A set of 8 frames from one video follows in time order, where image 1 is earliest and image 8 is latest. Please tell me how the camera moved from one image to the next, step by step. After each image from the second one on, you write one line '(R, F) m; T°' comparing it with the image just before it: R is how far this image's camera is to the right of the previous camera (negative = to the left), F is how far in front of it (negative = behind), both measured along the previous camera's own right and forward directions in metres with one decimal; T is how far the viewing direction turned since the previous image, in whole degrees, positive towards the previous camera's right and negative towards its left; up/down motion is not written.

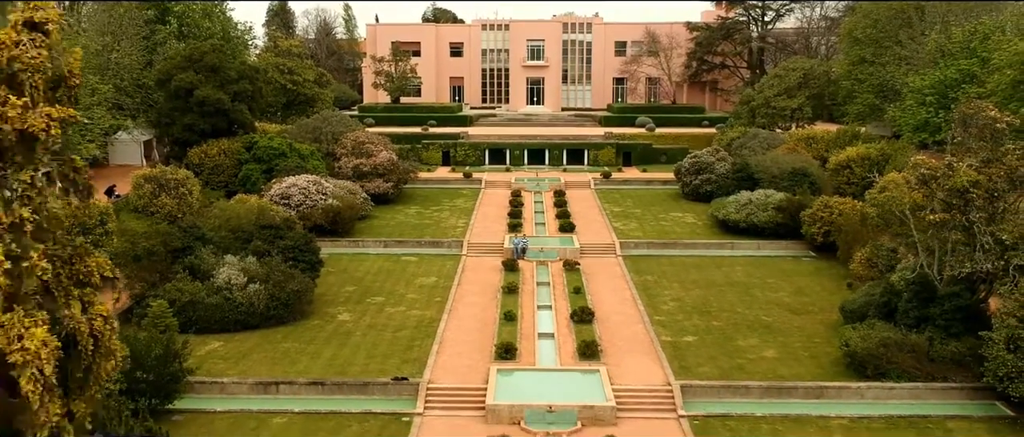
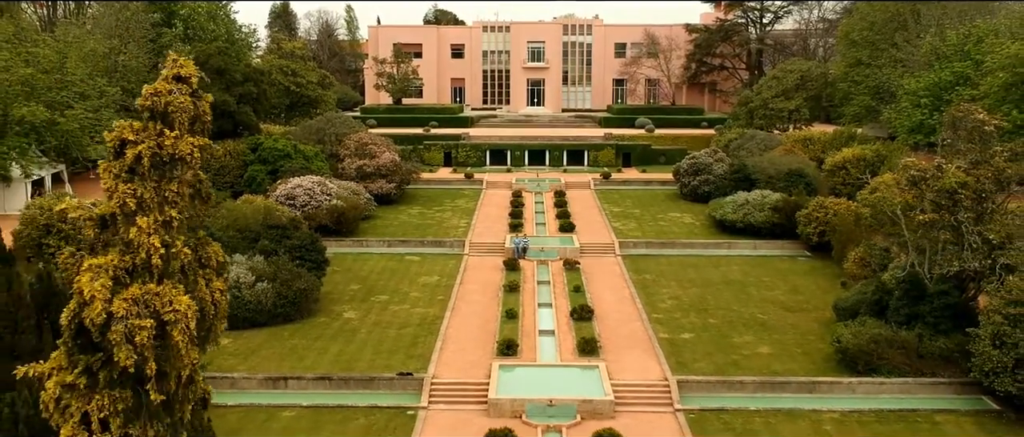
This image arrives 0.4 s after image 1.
(0.0, -0.5) m; 0°
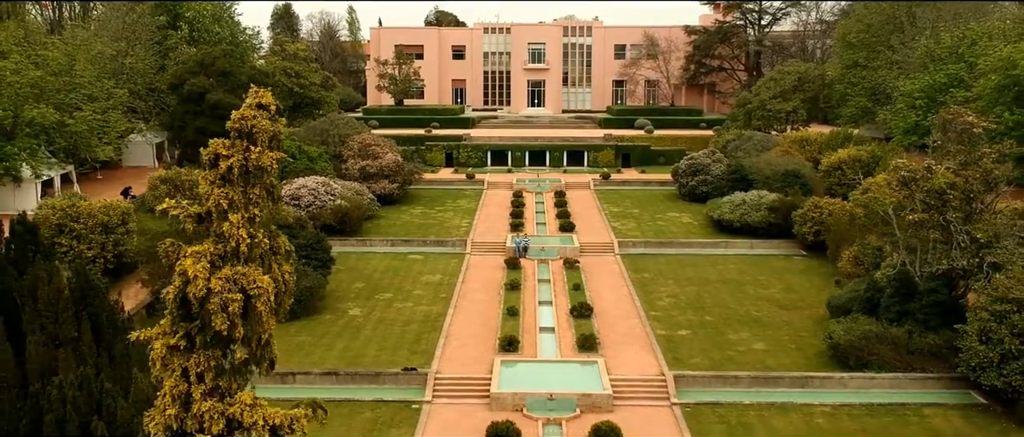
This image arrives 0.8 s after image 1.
(0.0, -0.5) m; 0°
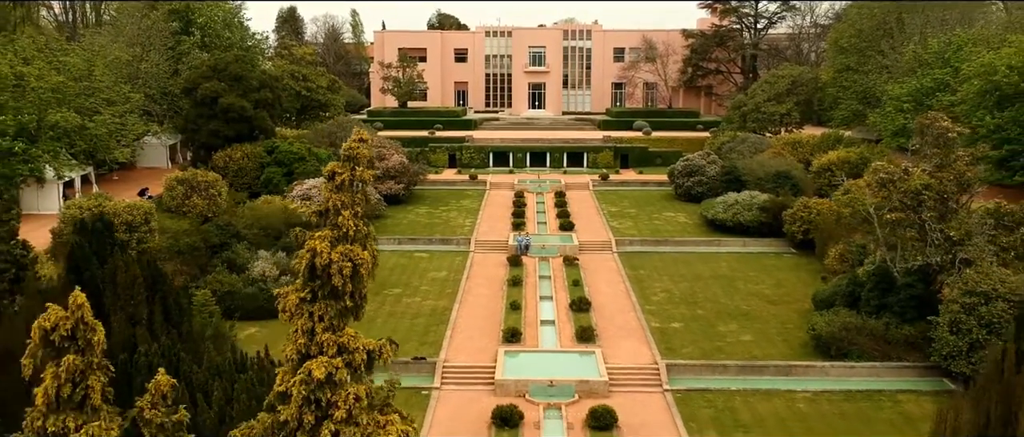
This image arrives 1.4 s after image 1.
(0.0, -1.1) m; 0°
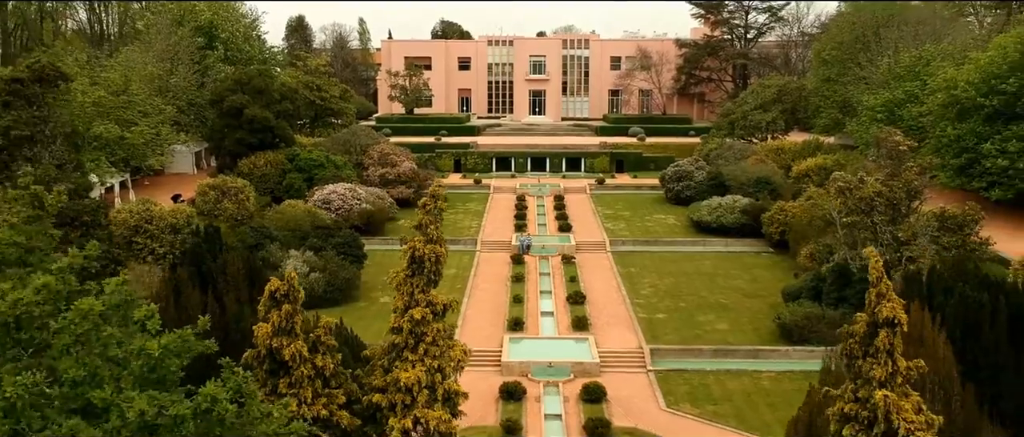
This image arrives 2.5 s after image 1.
(-0.1, -2.5) m; 0°
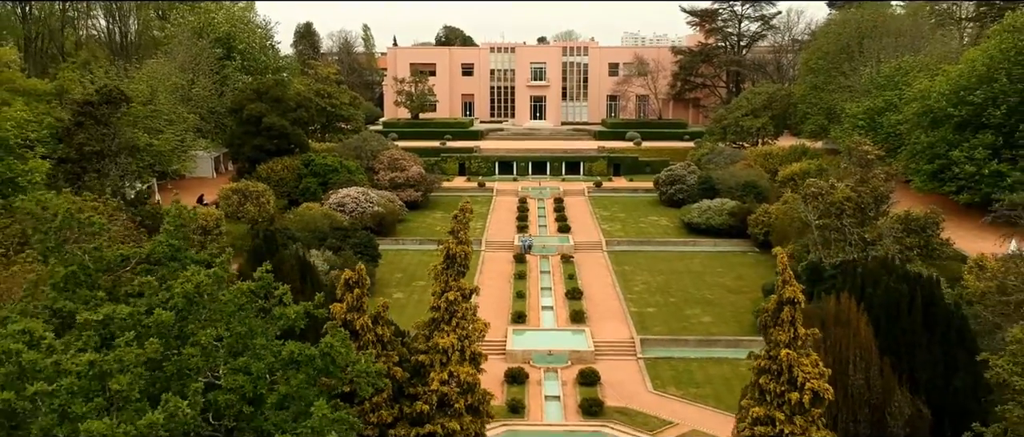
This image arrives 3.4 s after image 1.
(-0.1, -2.1) m; 0°
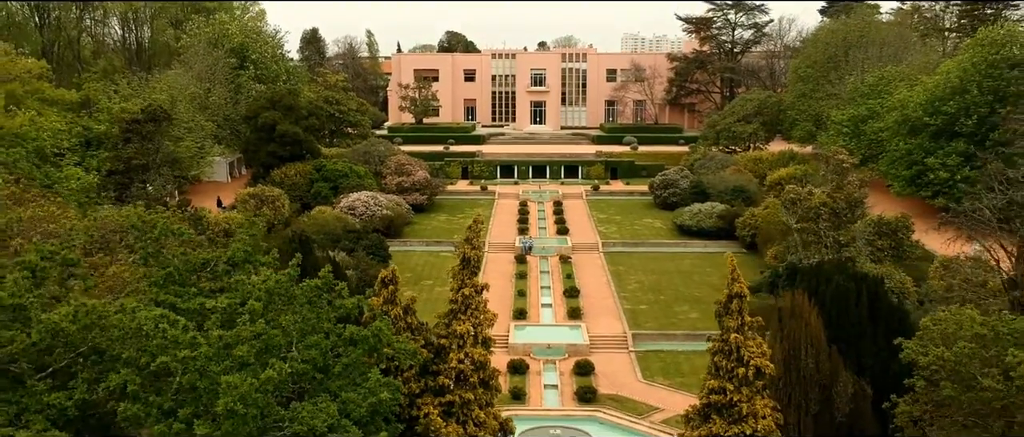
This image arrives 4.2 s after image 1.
(0.0, -1.8) m; 0°
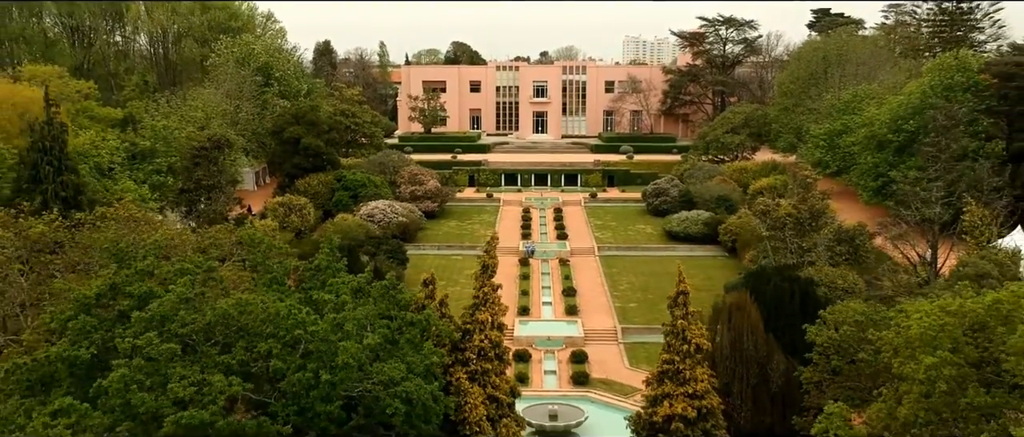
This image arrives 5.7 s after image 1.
(-0.1, -3.5) m; 0°
